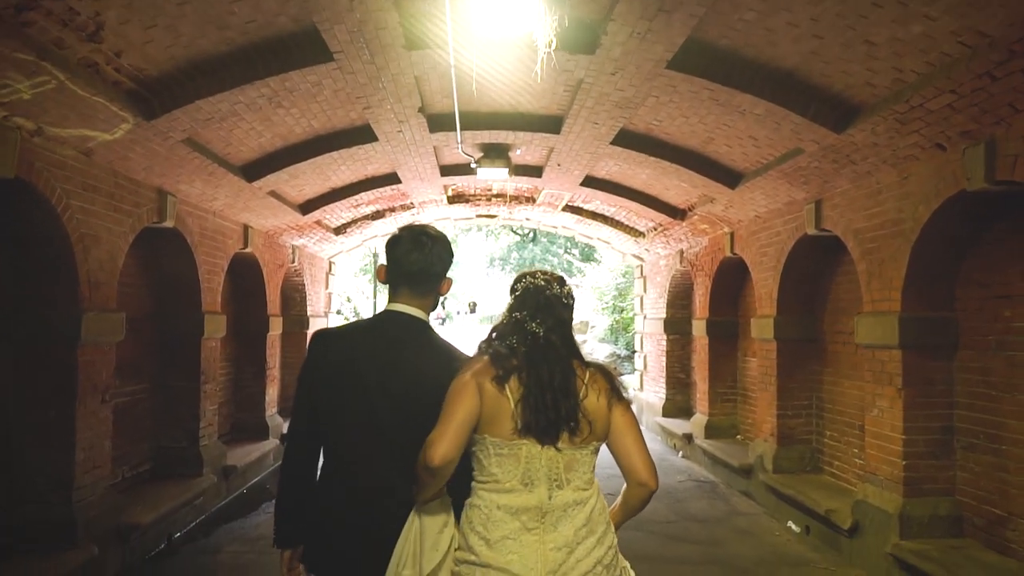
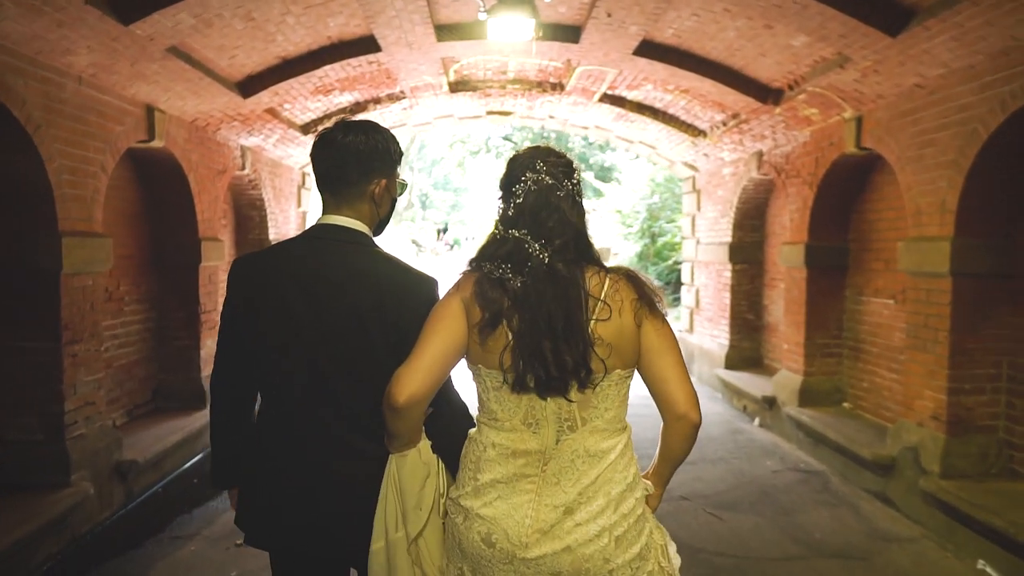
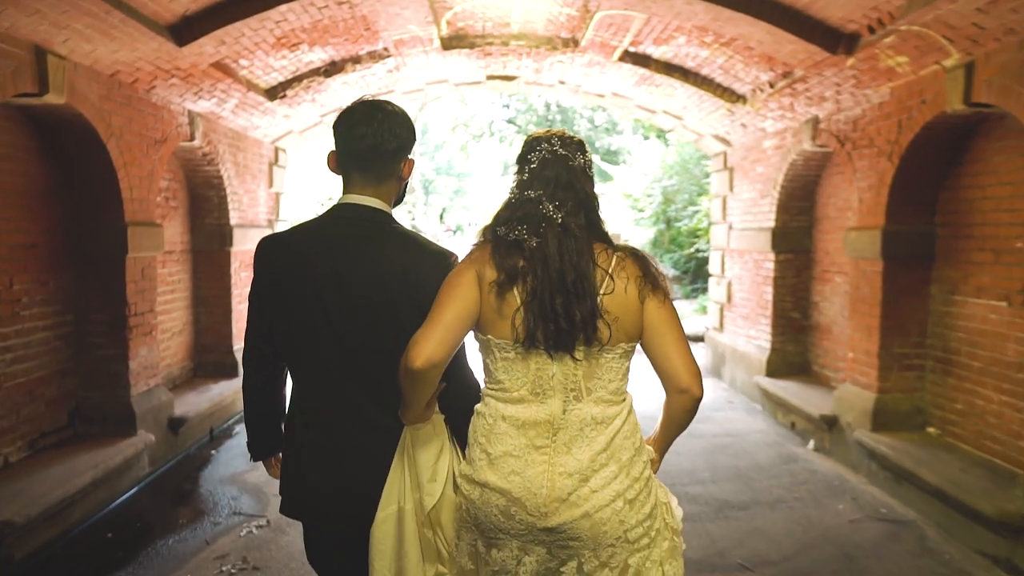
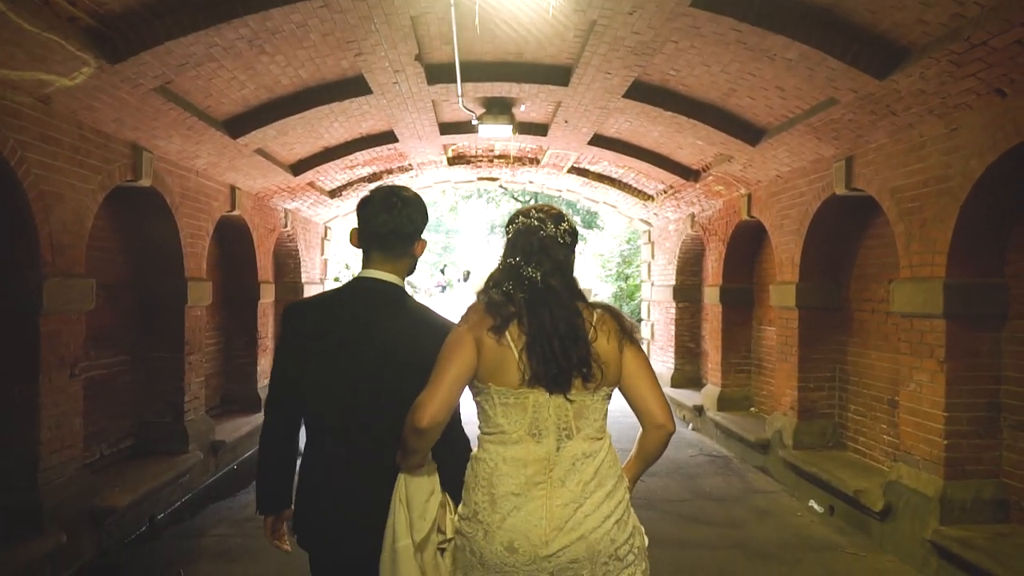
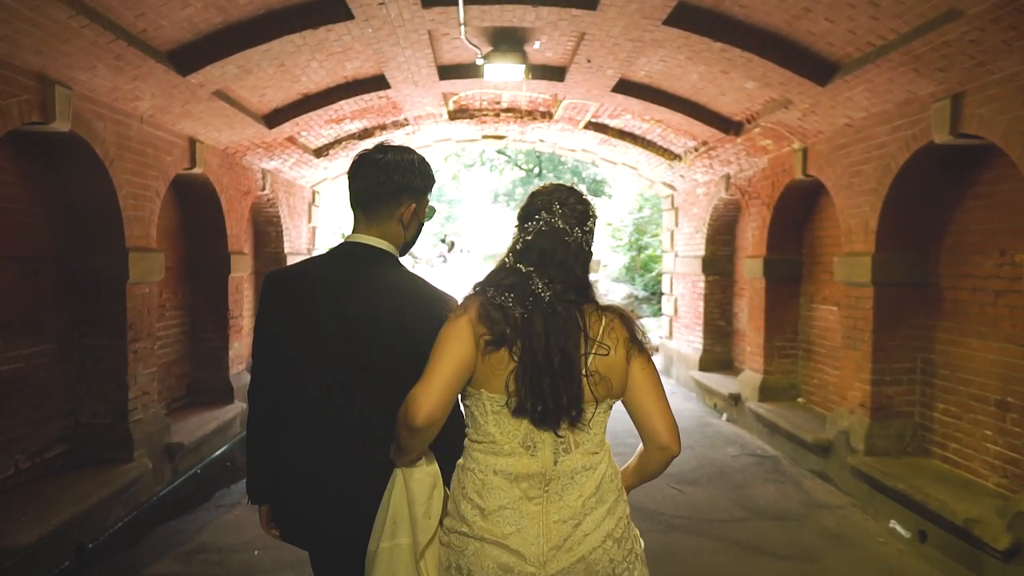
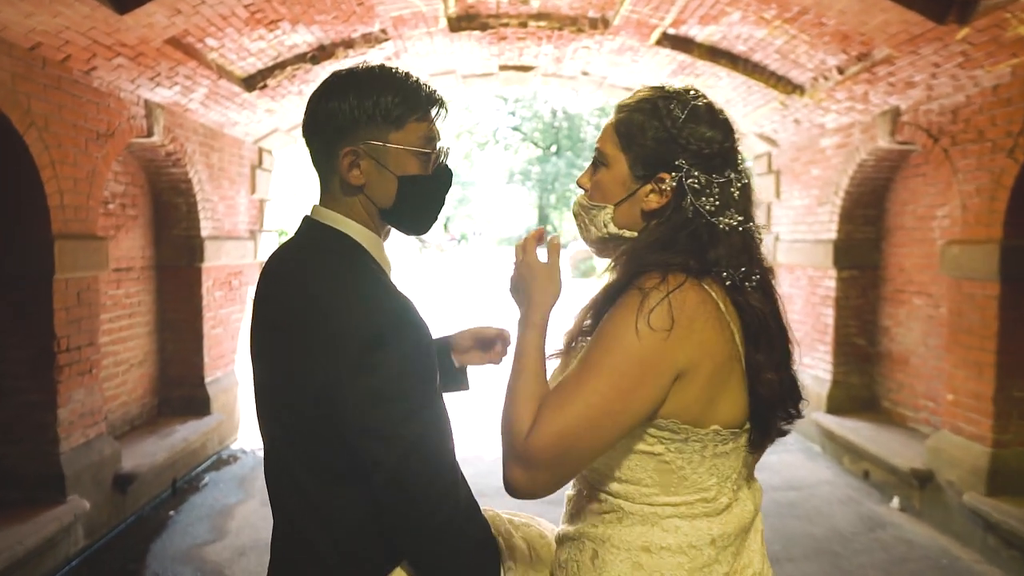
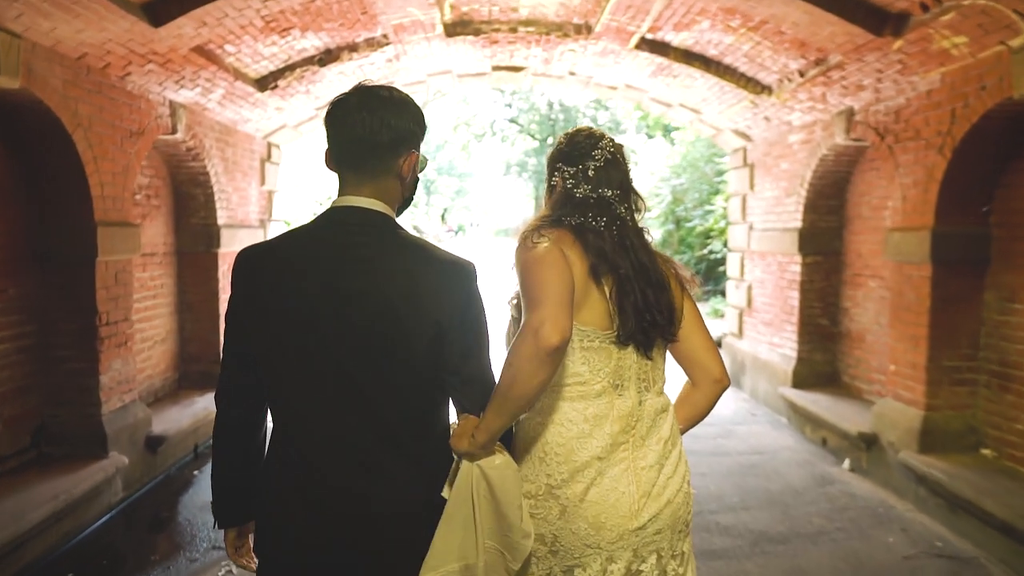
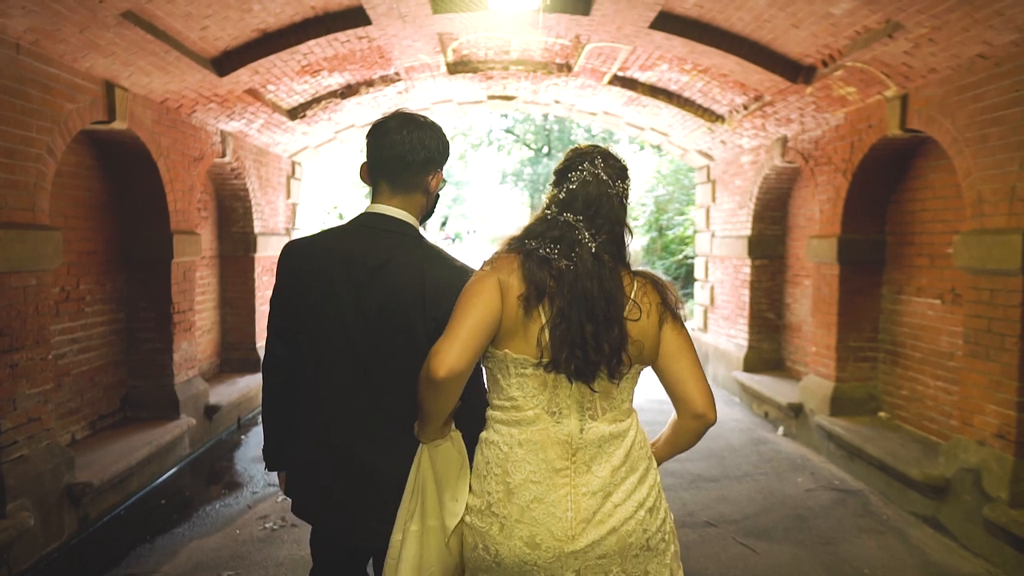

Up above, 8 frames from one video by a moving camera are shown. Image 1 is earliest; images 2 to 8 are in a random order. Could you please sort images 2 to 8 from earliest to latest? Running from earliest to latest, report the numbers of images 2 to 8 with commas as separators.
4, 5, 2, 8, 3, 7, 6
